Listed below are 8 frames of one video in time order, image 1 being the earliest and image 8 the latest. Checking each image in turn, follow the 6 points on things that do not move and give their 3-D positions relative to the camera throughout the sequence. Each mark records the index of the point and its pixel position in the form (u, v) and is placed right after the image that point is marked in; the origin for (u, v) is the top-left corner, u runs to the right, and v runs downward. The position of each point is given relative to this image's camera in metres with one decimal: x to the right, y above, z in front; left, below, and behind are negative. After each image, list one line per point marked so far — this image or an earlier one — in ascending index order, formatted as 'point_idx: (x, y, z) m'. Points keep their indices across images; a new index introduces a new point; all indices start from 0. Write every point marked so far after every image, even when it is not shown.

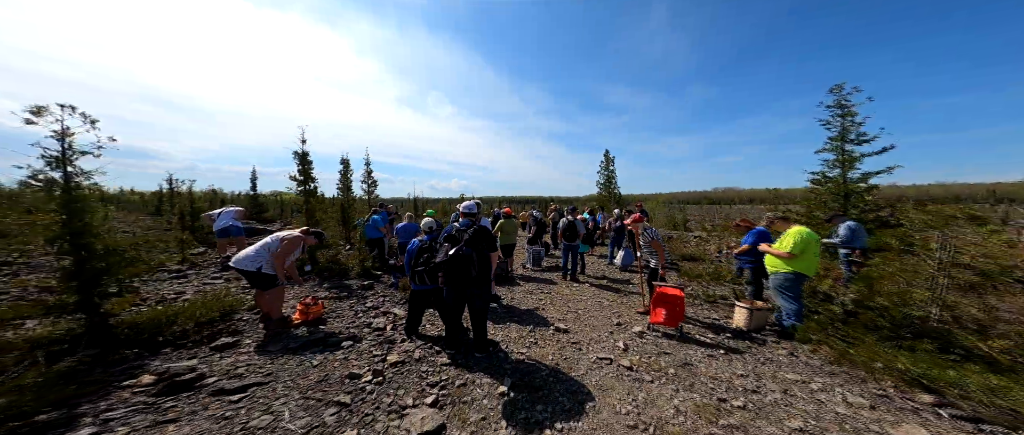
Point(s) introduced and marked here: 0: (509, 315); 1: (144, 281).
0: (-0.1, -2.1, +6.1) m
1: (-8.1, -1.4, +6.3) m
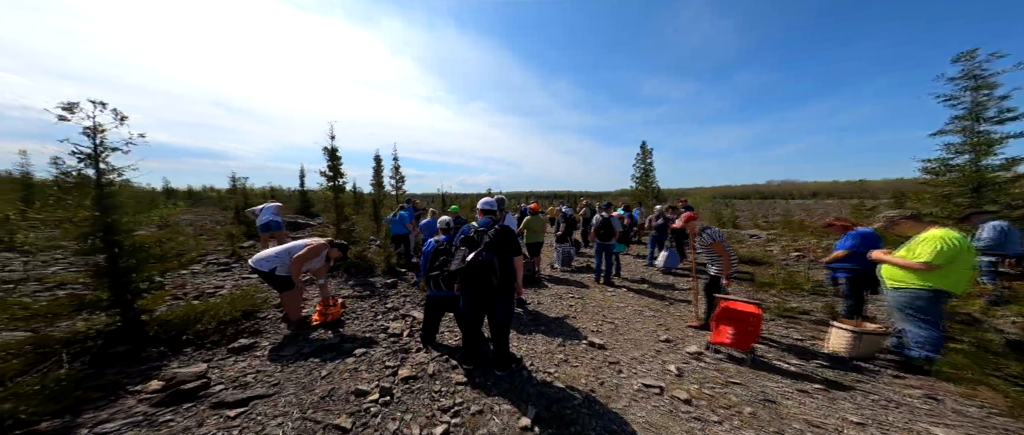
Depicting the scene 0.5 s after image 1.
0: (+0.5, -2.1, +5.5) m
1: (-7.5, -1.3, +6.6) m
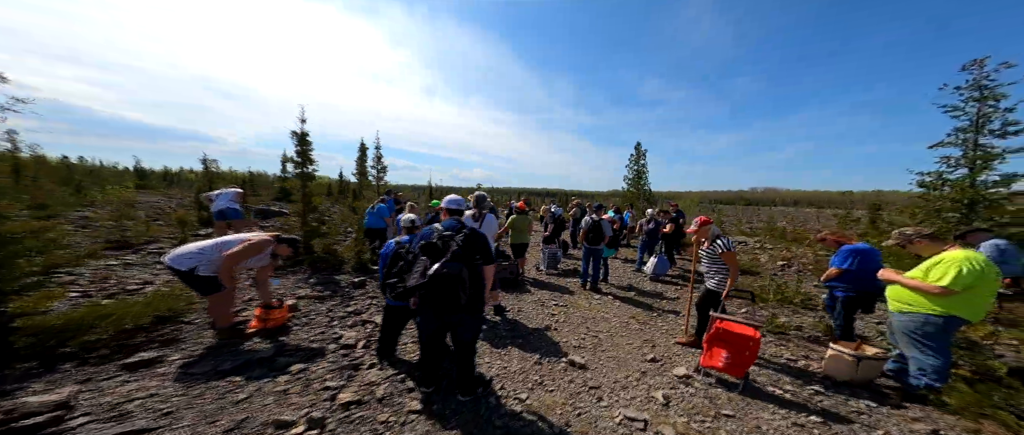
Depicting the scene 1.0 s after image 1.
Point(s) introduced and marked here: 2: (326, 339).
0: (0.0, -2.1, +5.0) m
1: (-7.9, -1.0, +5.9) m
2: (-2.6, -1.7, +4.0) m
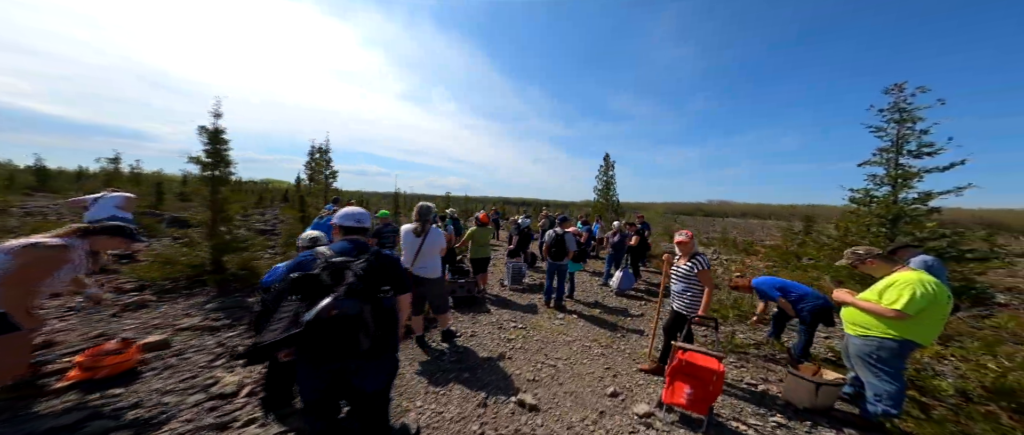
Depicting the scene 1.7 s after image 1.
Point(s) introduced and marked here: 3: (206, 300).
0: (-0.8, -2.3, +4.3) m
1: (-8.8, -1.1, +4.5) m
2: (-3.3, -1.9, +3.1) m
3: (-5.4, -1.5, +5.1) m
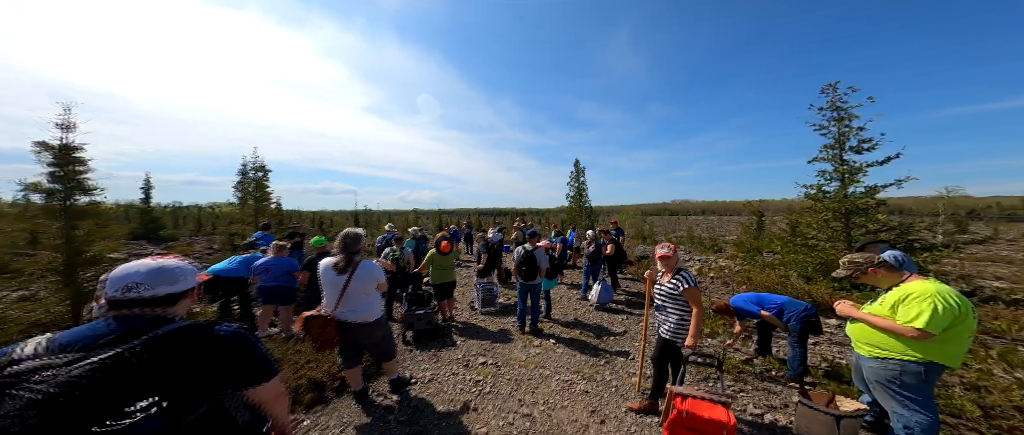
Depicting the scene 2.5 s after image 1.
0: (-1.3, -2.6, +3.4) m
1: (-9.3, -1.9, +2.9) m
2: (-3.7, -2.3, +1.9) m
3: (-6.0, -2.1, +3.8) m
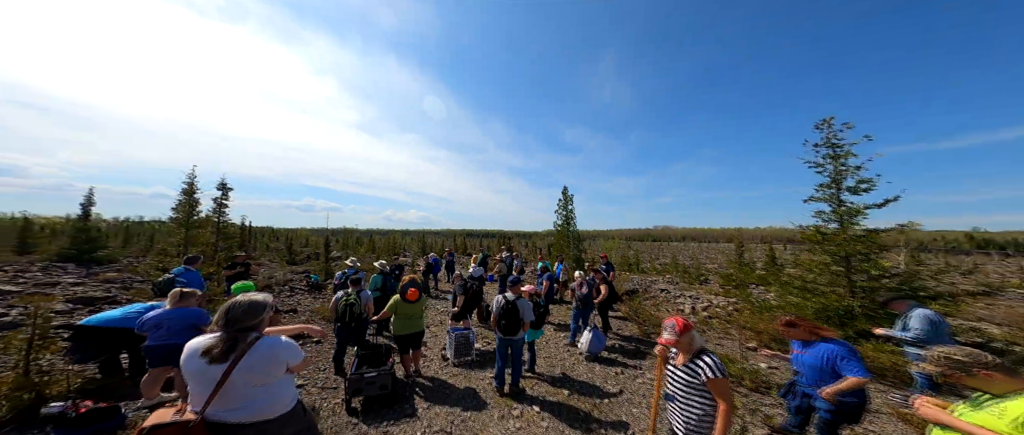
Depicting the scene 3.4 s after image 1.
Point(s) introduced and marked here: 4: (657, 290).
0: (-1.6, -3.1, +2.2) m
1: (-9.5, -2.1, +1.4) m
2: (-3.9, -2.6, +0.7) m
3: (-6.3, -2.5, +2.4) m
4: (+7.7, -3.8, +15.0) m
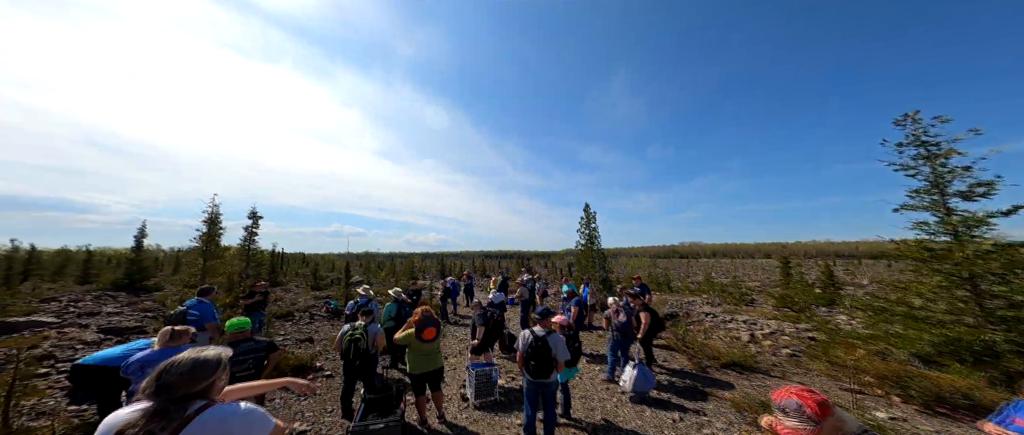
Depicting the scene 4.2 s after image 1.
0: (-1.3, -3.2, +1.3) m
1: (-9.3, -2.4, +1.2) m
2: (-3.7, -2.6, 0.0) m
3: (-6.0, -2.7, +2.0) m
4: (+8.9, -4.5, +13.4) m
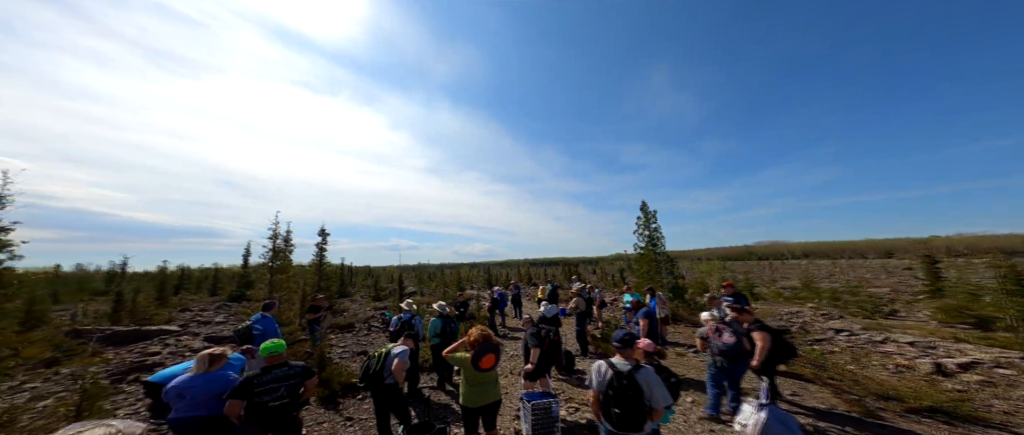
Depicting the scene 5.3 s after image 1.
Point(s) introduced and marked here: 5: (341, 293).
0: (-0.9, -3.1, +0.4) m
1: (-8.9, -2.8, +1.7) m
2: (-3.6, -2.7, -0.4) m
3: (-5.4, -2.9, +1.9) m
4: (+11.3, -4.1, +10.3) m
5: (-11.6, -5.3, +19.7) m
